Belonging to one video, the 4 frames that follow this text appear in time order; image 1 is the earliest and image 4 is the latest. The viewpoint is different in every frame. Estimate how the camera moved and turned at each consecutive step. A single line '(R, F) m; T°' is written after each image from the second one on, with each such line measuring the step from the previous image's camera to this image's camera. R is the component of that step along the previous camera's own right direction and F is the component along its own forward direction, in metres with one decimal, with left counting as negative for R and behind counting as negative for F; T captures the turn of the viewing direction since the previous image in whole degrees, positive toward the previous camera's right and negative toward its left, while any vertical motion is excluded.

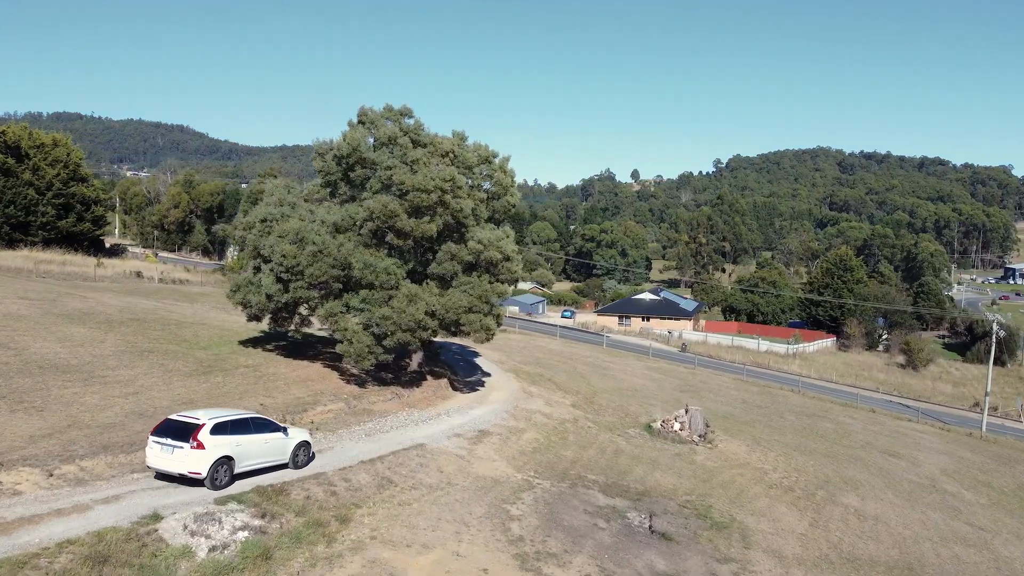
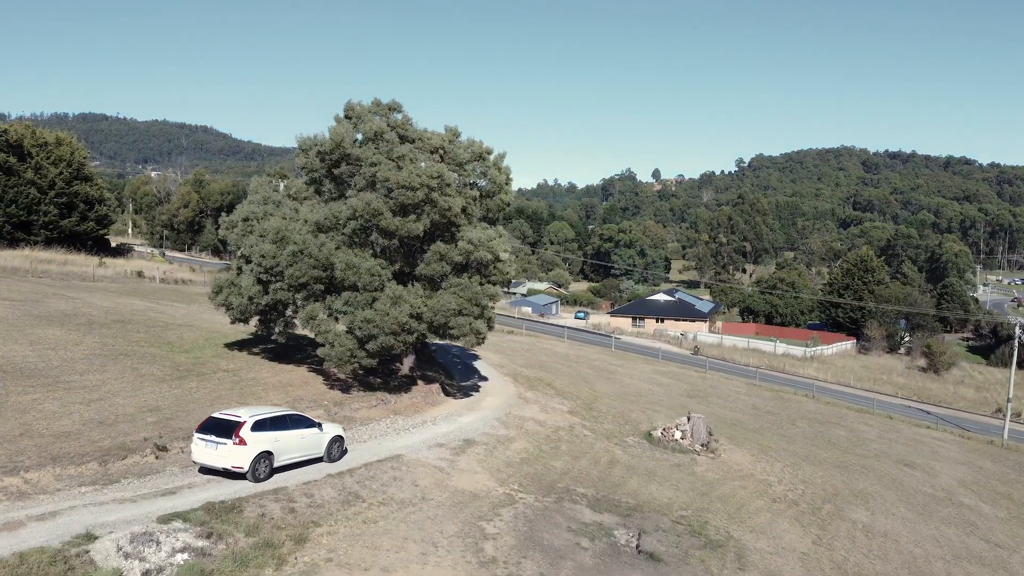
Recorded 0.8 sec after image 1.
(+1.0, +1.1) m; -2°
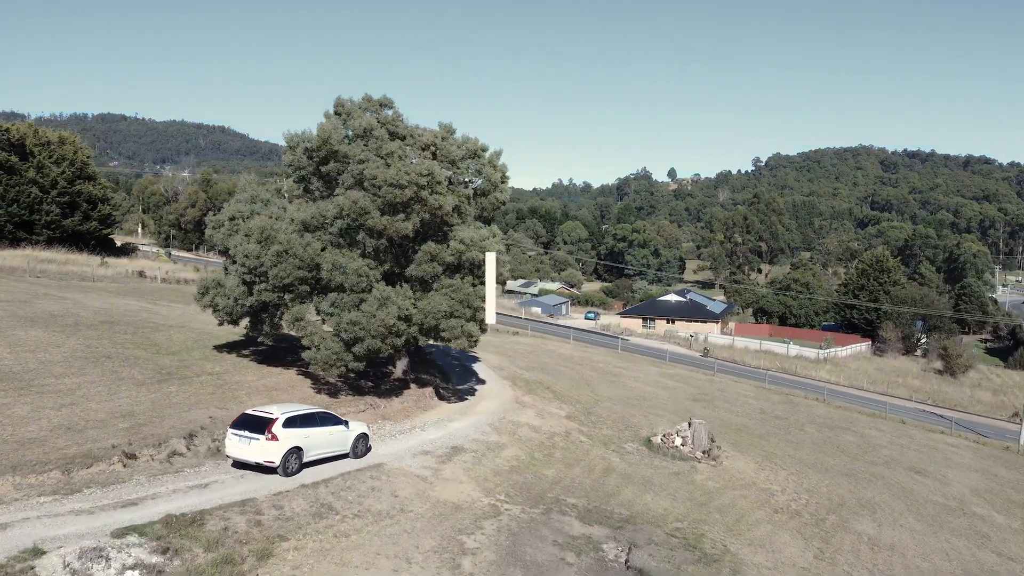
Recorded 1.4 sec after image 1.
(+0.7, +0.7) m; -1°
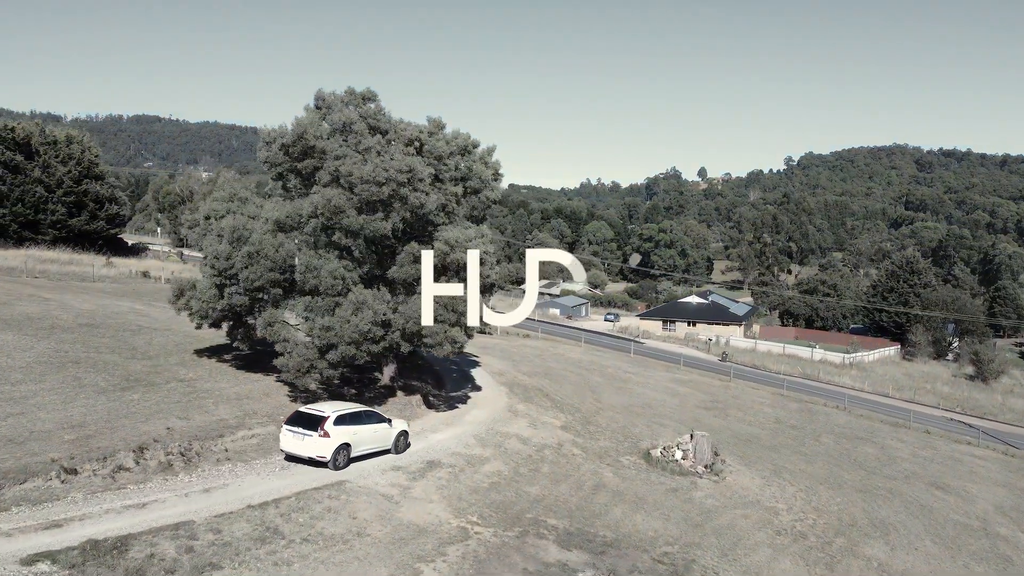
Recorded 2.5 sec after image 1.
(+1.3, +1.3) m; -2°
